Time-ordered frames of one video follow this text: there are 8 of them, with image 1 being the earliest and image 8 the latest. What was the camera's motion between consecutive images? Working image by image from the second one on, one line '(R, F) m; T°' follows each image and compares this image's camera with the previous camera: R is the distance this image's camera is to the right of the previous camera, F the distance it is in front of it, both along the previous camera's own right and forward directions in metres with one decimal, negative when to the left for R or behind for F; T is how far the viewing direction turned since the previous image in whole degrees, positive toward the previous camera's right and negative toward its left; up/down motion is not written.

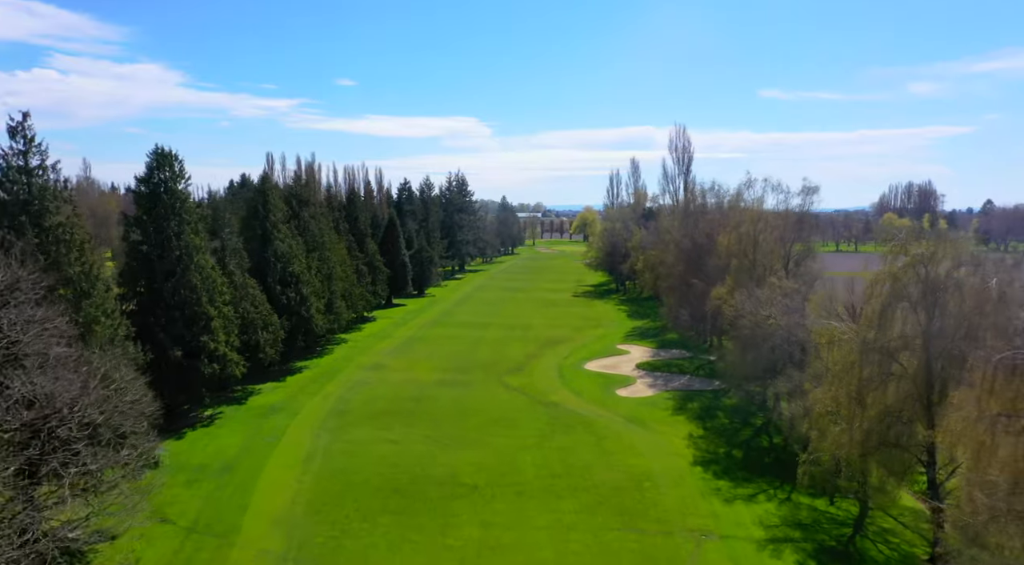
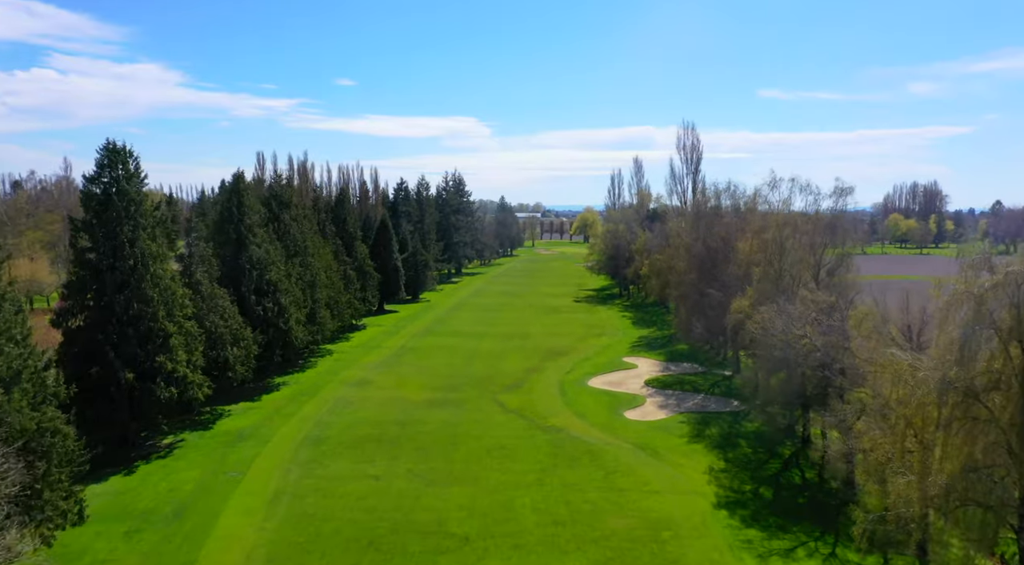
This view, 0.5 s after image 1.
(+0.1, +3.4) m; 0°
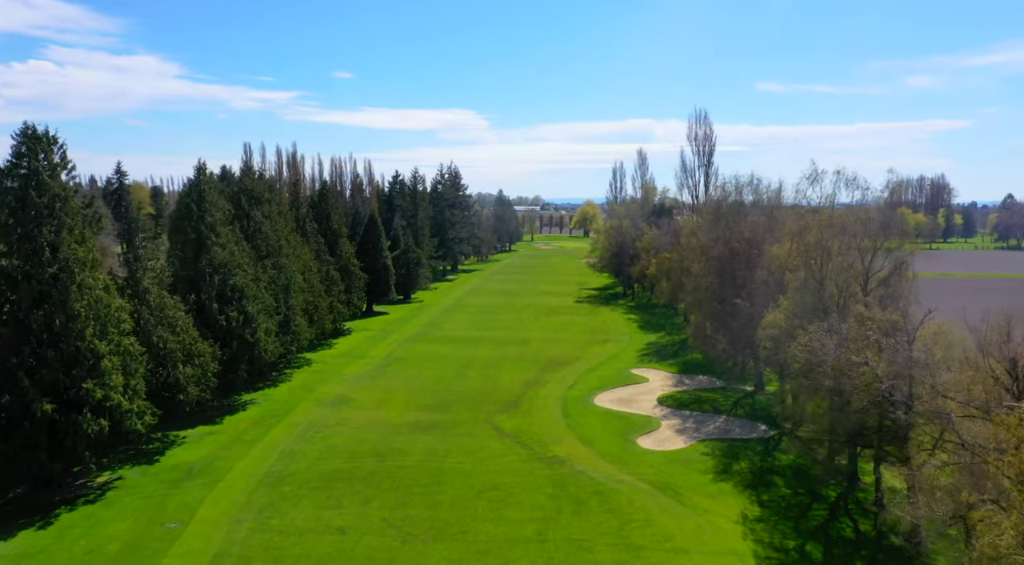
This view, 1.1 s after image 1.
(+0.1, +4.2) m; 0°
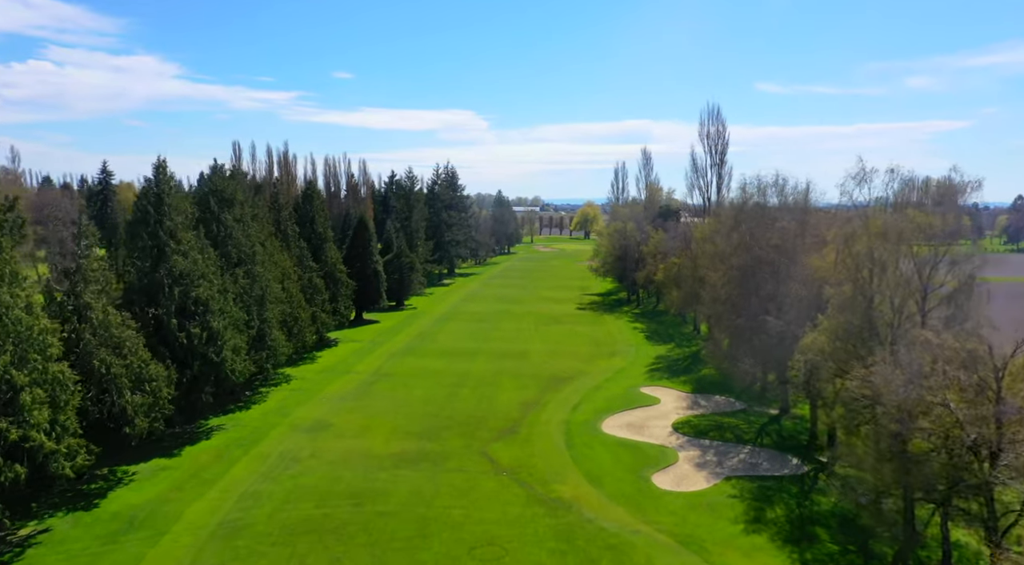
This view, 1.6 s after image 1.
(+0.1, +3.6) m; 0°
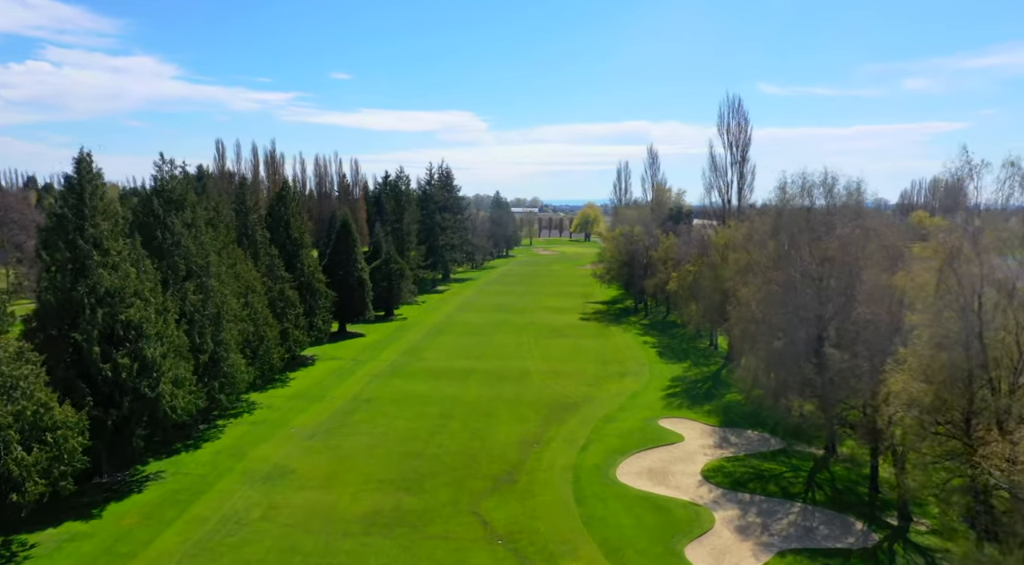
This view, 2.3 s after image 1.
(0.0, +5.0) m; 0°
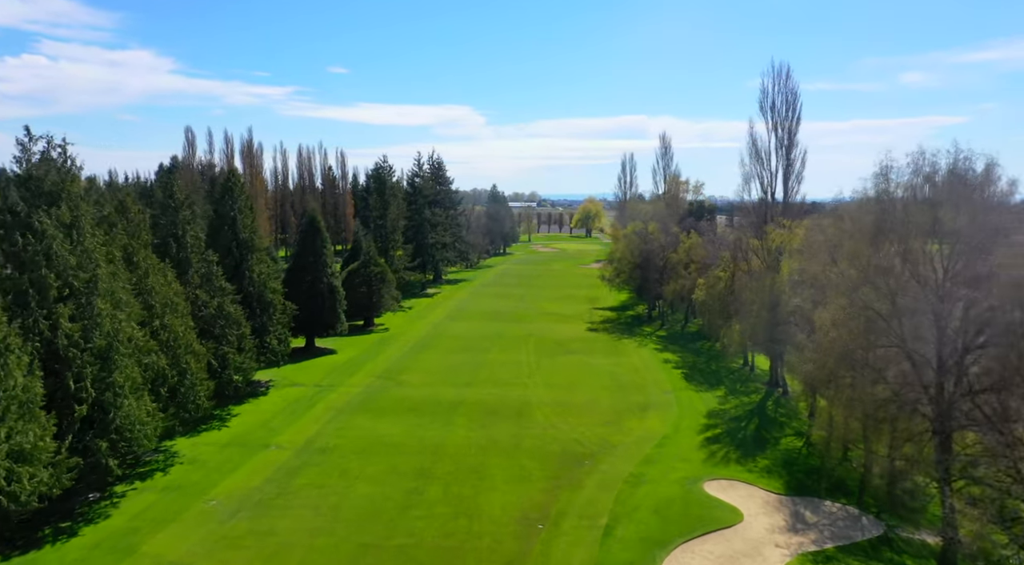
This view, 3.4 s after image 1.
(0.0, +7.8) m; 0°
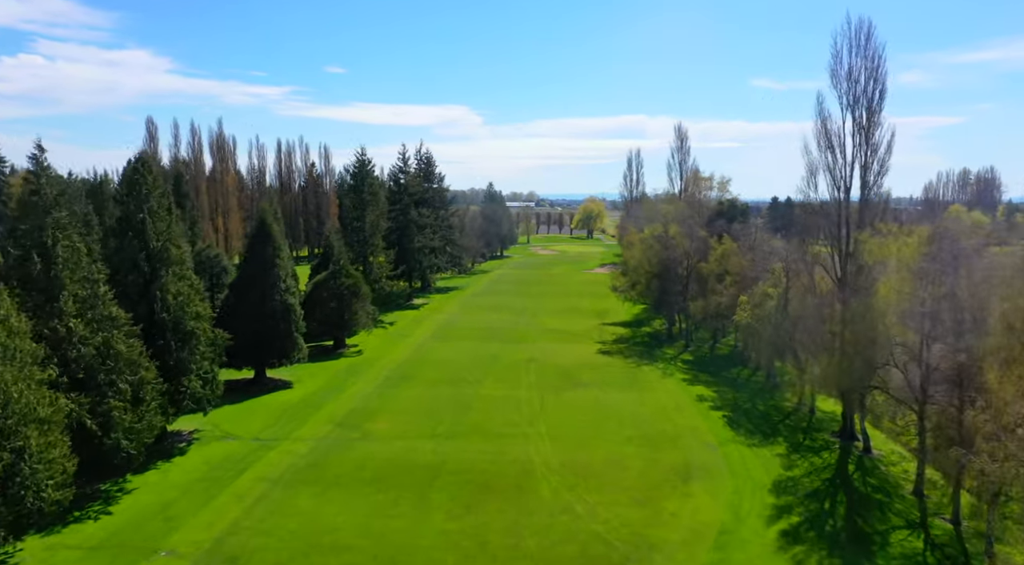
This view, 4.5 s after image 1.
(0.0, +8.4) m; 0°
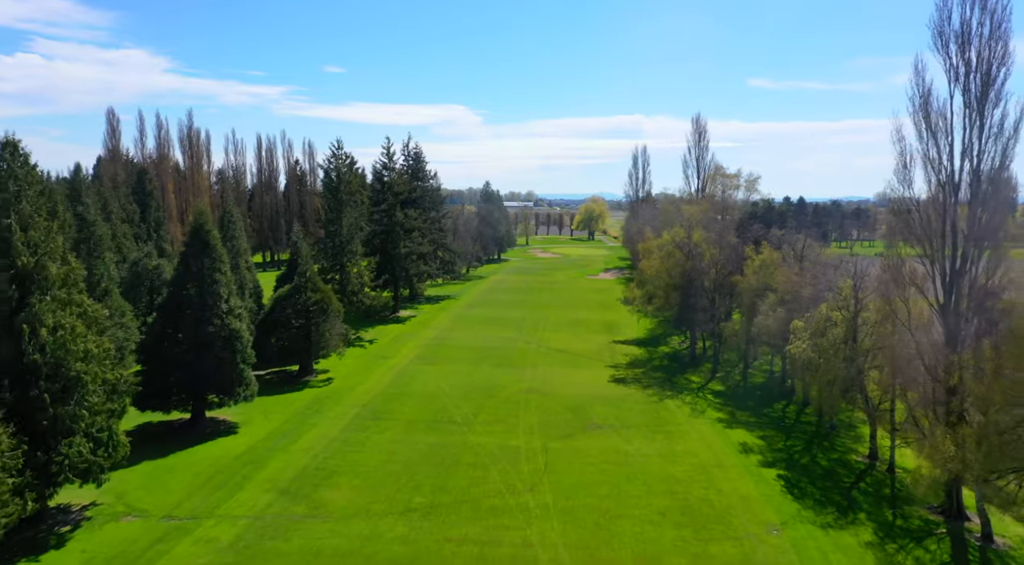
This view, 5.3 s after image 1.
(0.0, +6.9) m; 0°
